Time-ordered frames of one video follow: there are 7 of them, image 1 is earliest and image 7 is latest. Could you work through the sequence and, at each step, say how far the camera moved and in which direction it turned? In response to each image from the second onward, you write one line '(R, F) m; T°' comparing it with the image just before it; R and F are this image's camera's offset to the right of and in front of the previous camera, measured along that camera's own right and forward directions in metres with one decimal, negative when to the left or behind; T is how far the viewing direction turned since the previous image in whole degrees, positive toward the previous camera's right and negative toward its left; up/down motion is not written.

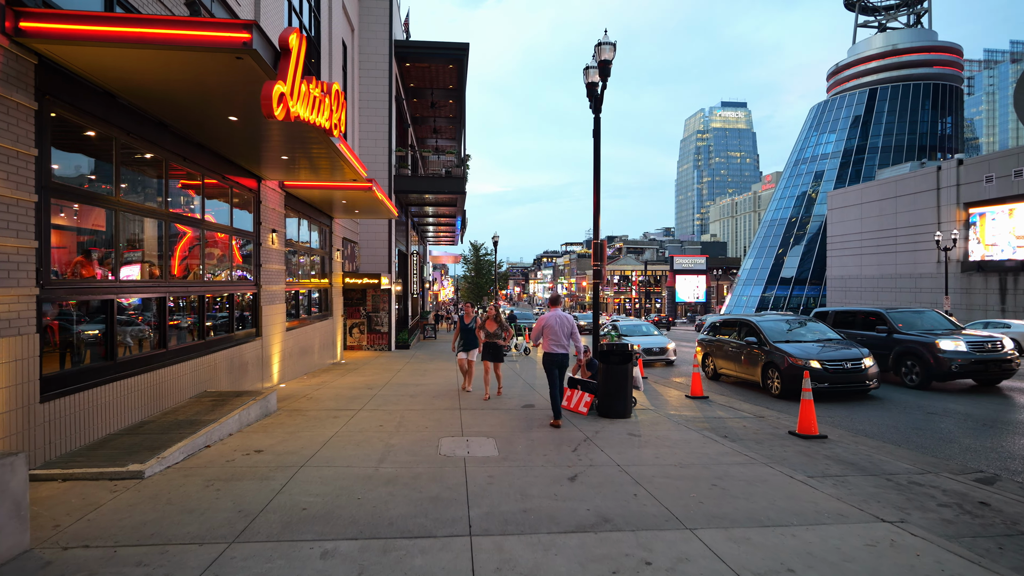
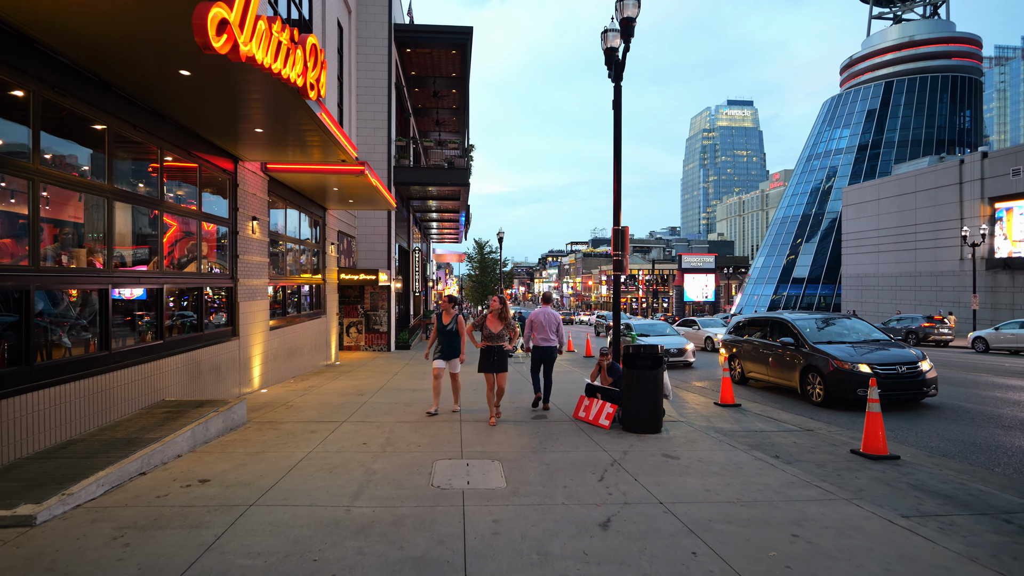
(-0.1, +1.2) m; 0°
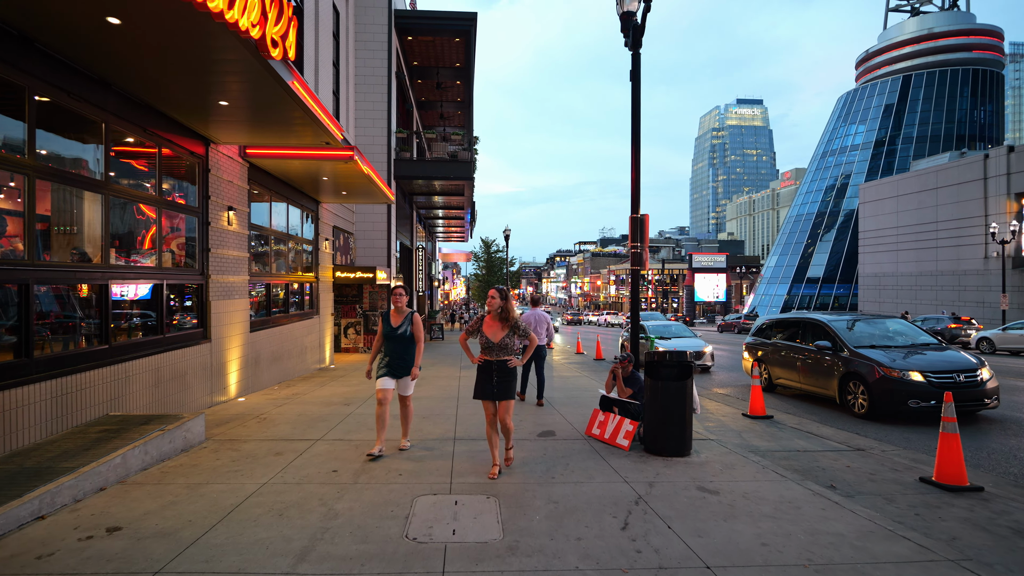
(+0.1, +1.0) m; -1°
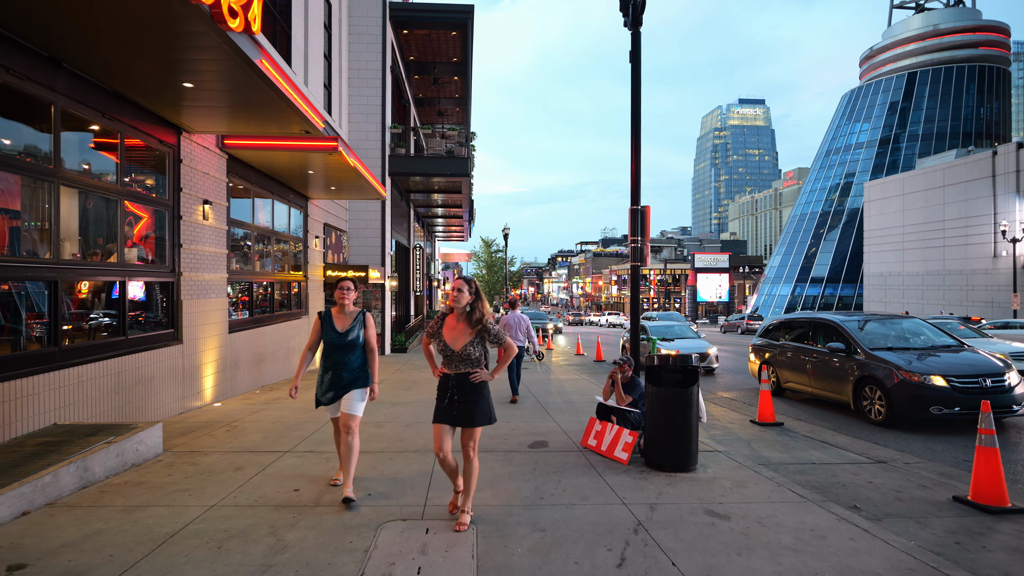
(+0.1, +0.5) m; 0°
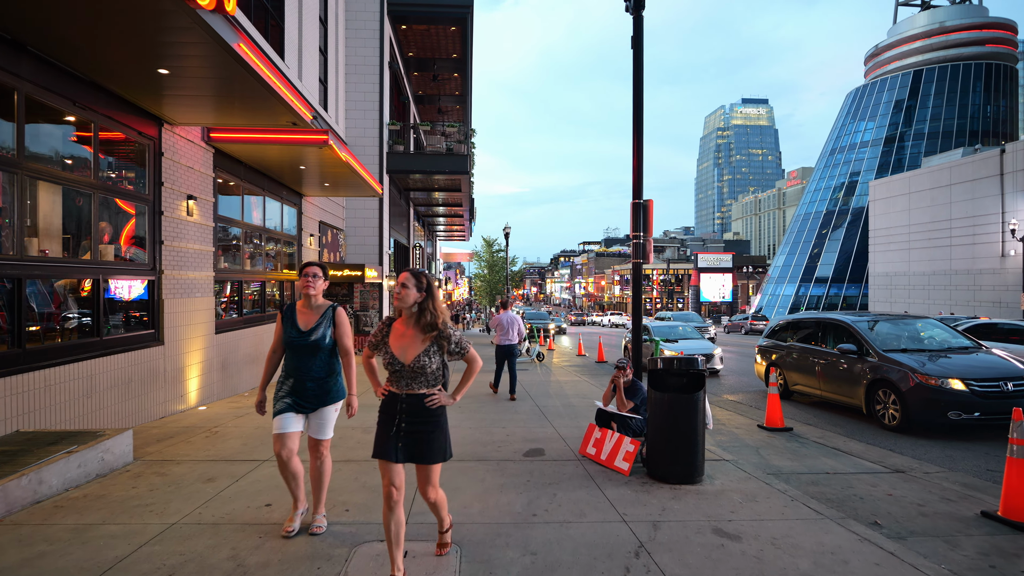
(+0.1, +0.3) m; 0°
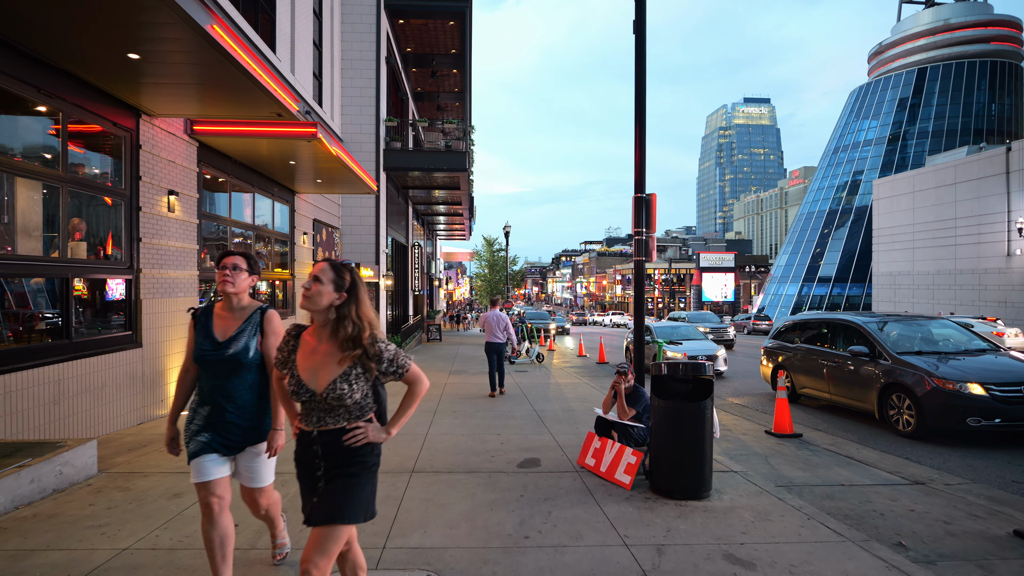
(+0.1, +0.4) m; 0°
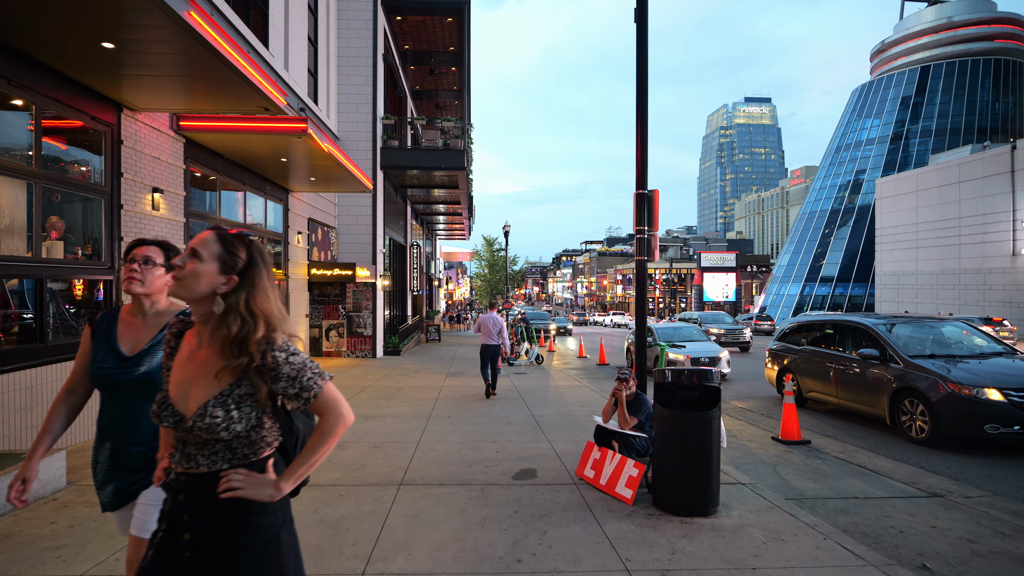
(+0.1, +0.3) m; 0°
